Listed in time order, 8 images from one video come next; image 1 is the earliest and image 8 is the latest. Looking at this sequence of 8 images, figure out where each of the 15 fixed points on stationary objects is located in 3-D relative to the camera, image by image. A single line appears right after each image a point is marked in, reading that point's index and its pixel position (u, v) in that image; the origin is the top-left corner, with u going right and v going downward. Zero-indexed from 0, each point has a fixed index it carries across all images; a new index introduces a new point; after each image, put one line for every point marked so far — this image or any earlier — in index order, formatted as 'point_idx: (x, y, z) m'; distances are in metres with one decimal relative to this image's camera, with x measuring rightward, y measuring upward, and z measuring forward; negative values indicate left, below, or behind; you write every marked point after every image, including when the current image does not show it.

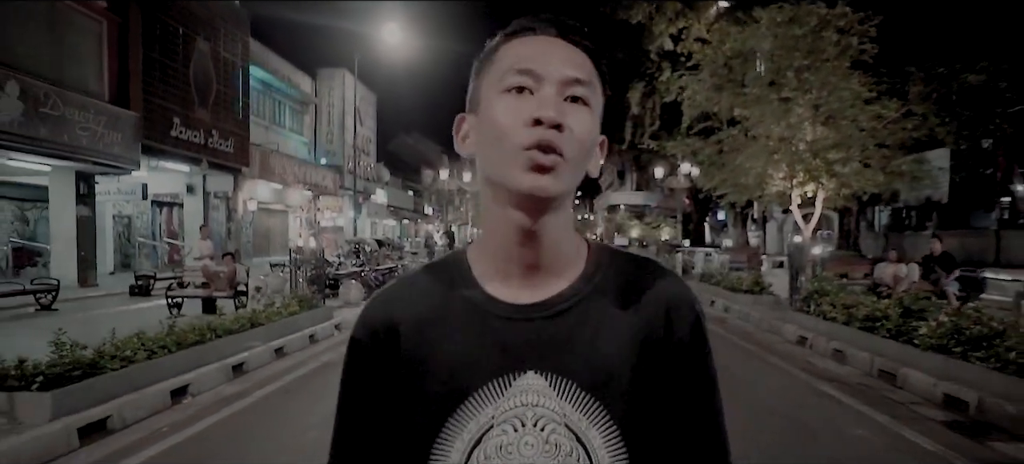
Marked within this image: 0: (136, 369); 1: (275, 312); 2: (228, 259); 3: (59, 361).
0: (-3.5, -1.3, +7.4) m
1: (-3.6, -1.2, +12.2) m
2: (-5.0, -0.5, +14.2) m
3: (-3.8, -1.1, +6.9) m
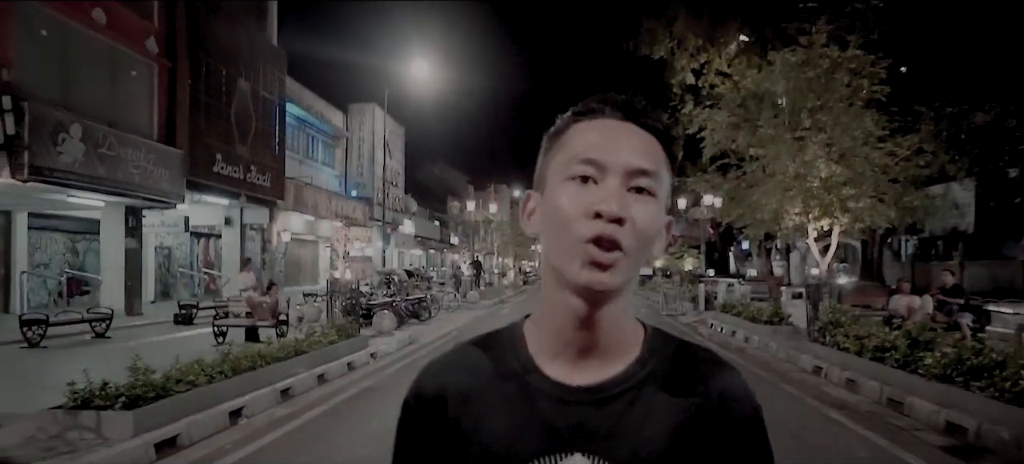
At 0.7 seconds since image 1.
0: (-3.2, -1.6, +8.2) m
1: (-3.1, -1.7, +13.0) m
2: (-4.5, -1.1, +15.0) m
3: (-3.6, -1.4, +7.7) m
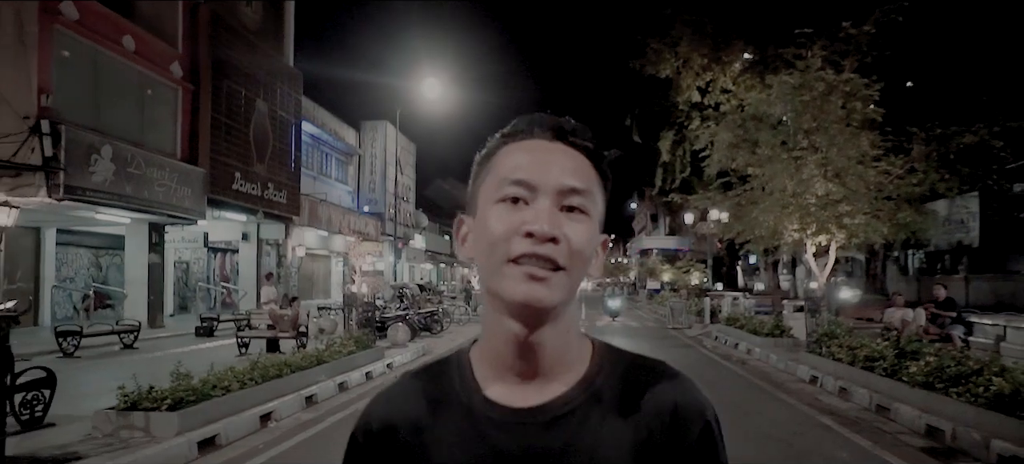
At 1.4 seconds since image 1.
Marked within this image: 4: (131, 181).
0: (-3.1, -1.8, +8.9) m
1: (-3.0, -2.0, +13.7) m
2: (-4.3, -1.4, +15.7) m
3: (-3.5, -1.6, +8.4) m
4: (-9.0, +1.2, +19.1) m
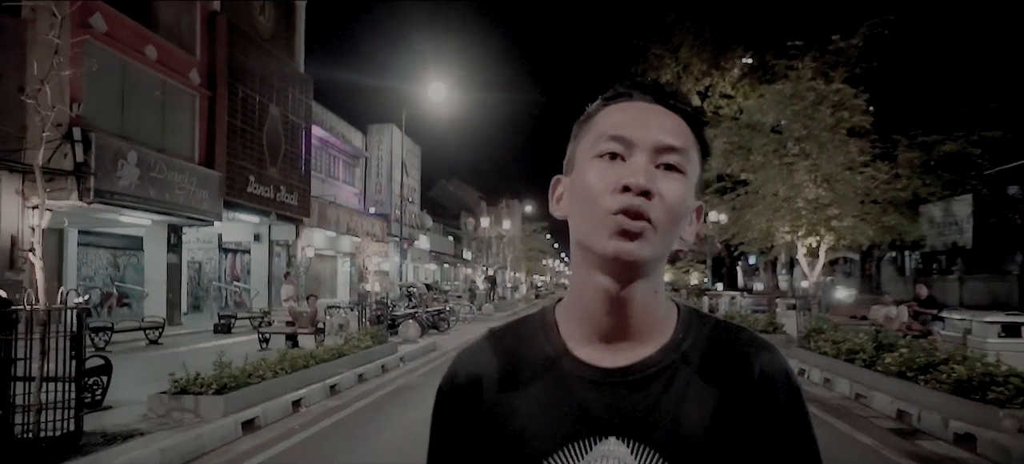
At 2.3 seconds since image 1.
0: (-2.9, -1.9, +9.8) m
1: (-2.8, -2.0, +14.6) m
2: (-4.1, -1.4, +16.6) m
3: (-3.4, -1.7, +9.3) m
4: (-8.9, +1.2, +20.0) m
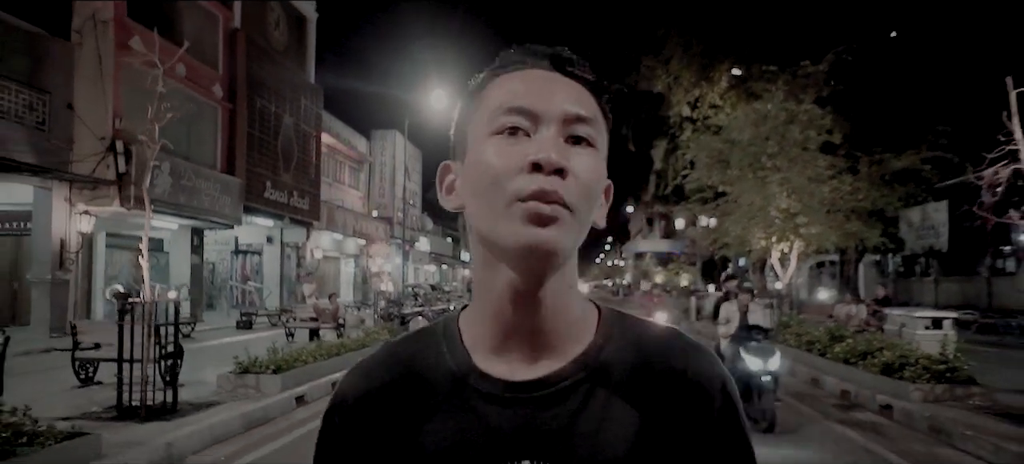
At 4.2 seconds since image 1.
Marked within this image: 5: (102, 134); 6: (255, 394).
0: (-2.9, -1.9, +11.6) m
1: (-2.8, -2.1, +16.3) m
2: (-4.1, -1.5, +18.4) m
3: (-3.3, -1.7, +11.0) m
4: (-8.9, +1.1, +21.7) m
5: (-9.7, +2.3, +19.0) m
6: (-3.2, -2.0, +10.2) m
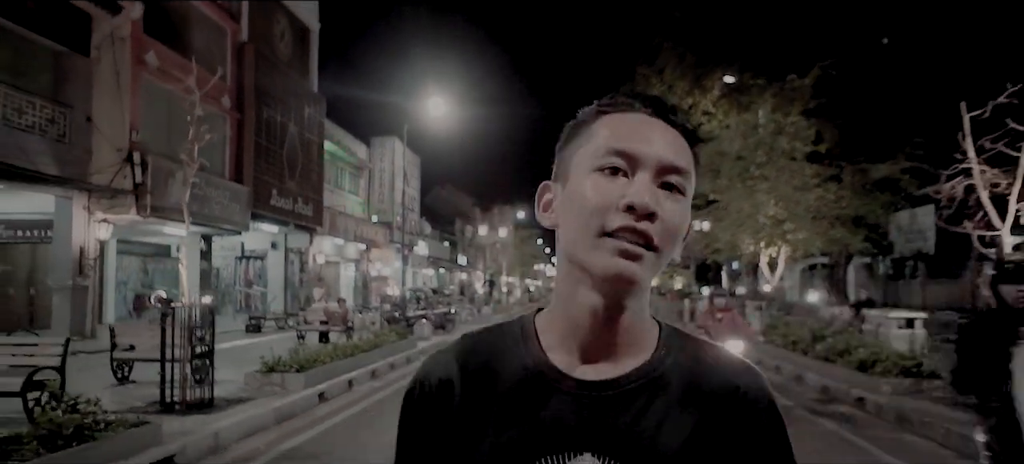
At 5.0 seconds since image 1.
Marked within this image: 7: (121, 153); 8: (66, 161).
0: (-2.8, -2.1, +12.4) m
1: (-2.7, -2.3, +17.2) m
2: (-4.1, -1.7, +19.2) m
3: (-3.2, -1.9, +11.9) m
4: (-8.9, +0.9, +22.6) m
5: (-9.7, +2.1, +19.8) m
6: (-3.2, -2.2, +11.0) m
7: (-9.6, +1.9, +19.8) m
8: (-10.4, +1.6, +18.7) m
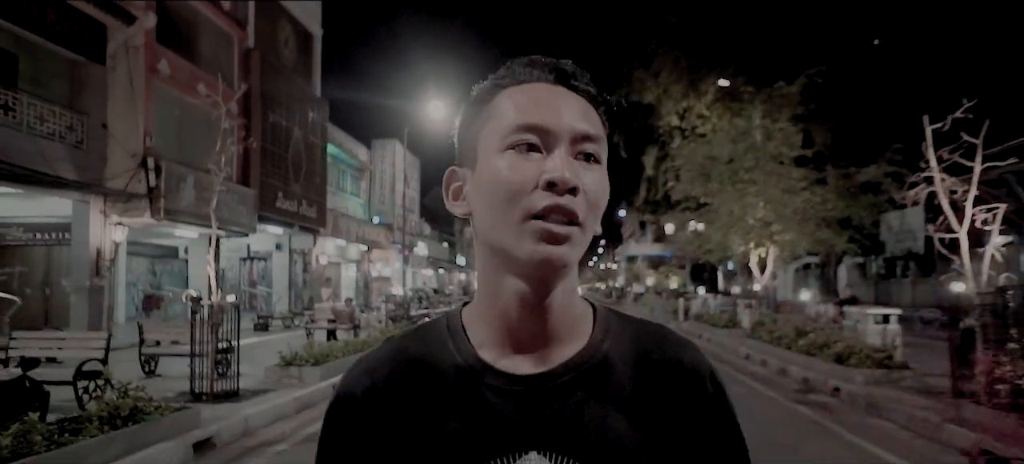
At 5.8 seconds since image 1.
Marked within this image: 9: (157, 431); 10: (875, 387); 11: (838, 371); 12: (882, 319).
0: (-2.8, -2.1, +13.2) m
1: (-2.7, -2.3, +18.0) m
2: (-4.1, -1.7, +20.0) m
3: (-3.2, -1.9, +12.7) m
4: (-8.9, +0.8, +23.3) m
5: (-9.7, +2.1, +20.6) m
6: (-3.1, -2.2, +11.8) m
7: (-9.6, +1.9, +20.6) m
8: (-10.4, +1.6, +19.5) m
9: (-3.2, -1.8, +7.2) m
10: (+4.7, -2.0, +10.6) m
11: (+4.7, -2.0, +11.7) m
12: (+6.6, -1.6, +14.4) m
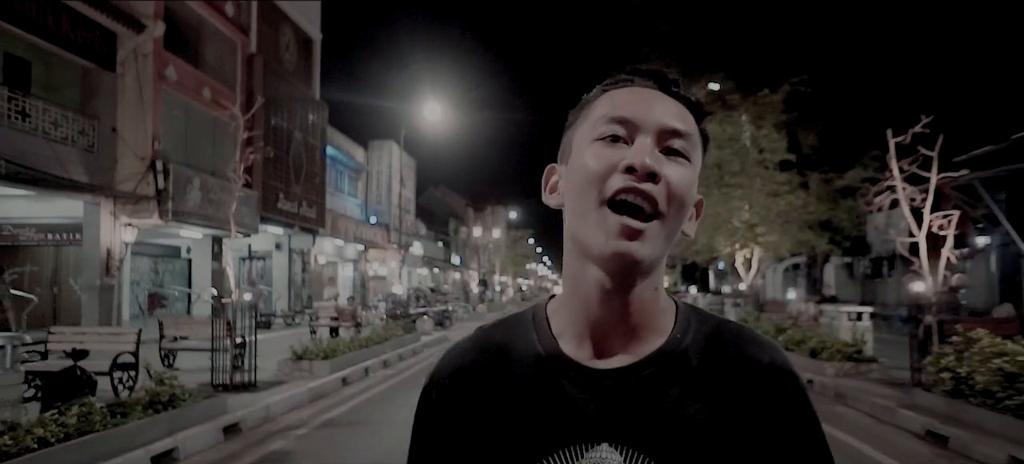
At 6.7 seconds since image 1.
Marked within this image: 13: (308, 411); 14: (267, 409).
0: (-2.8, -2.2, +14.0) m
1: (-2.8, -2.4, +18.8) m
2: (-4.2, -1.8, +20.8) m
3: (-3.2, -2.0, +13.5) m
4: (-9.0, +0.8, +24.1) m
5: (-9.8, +2.1, +21.4) m
6: (-3.2, -2.3, +12.6) m
7: (-9.7, +1.9, +21.4) m
8: (-10.5, +1.5, +20.3) m
9: (-3.2, -1.8, +8.0) m
10: (+4.7, -2.1, +11.4) m
11: (+4.6, -2.0, +12.5) m
12: (+6.5, -1.6, +15.3) m
13: (-2.6, -2.3, +10.3) m
14: (-2.9, -2.1, +9.6) m
